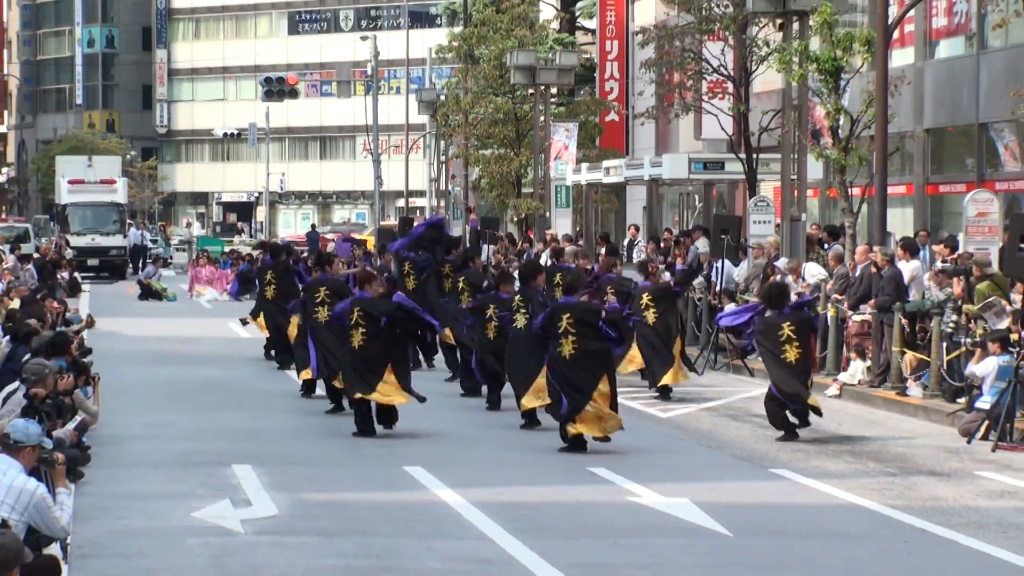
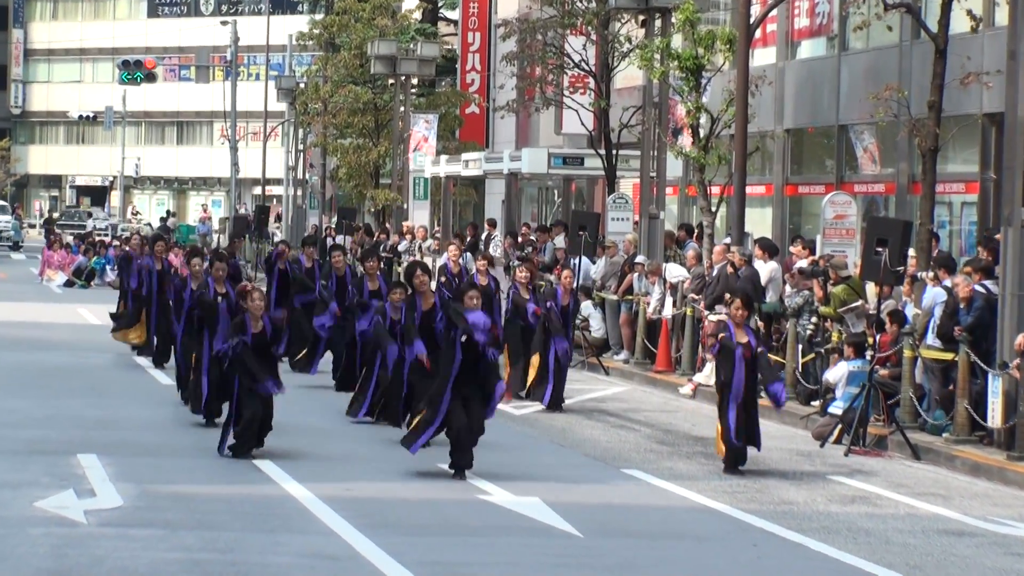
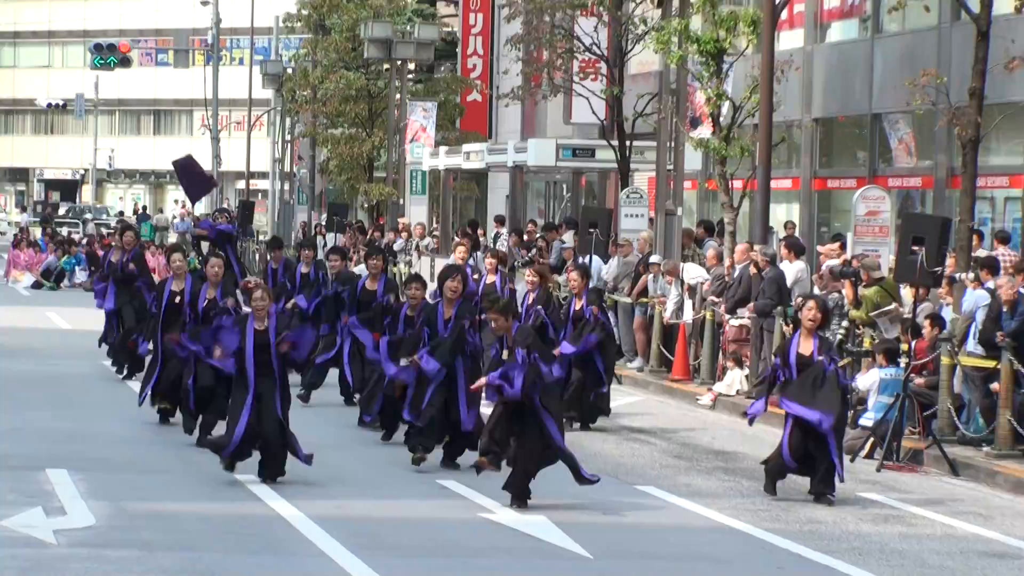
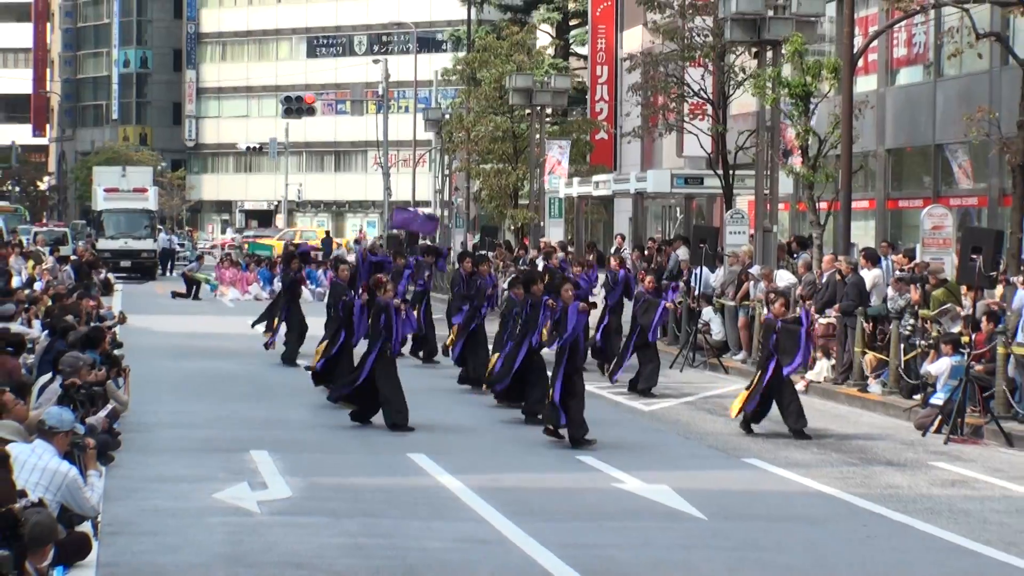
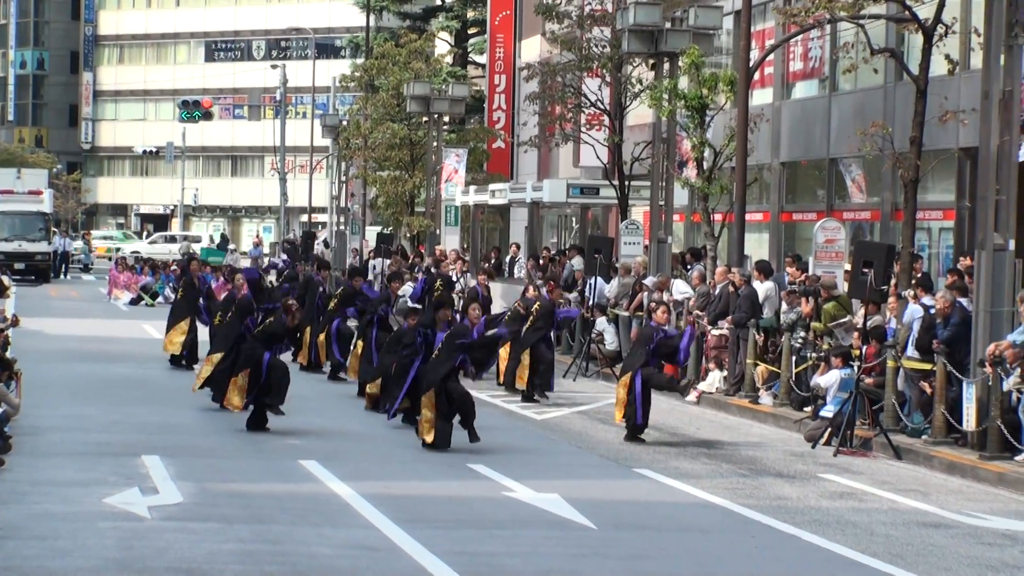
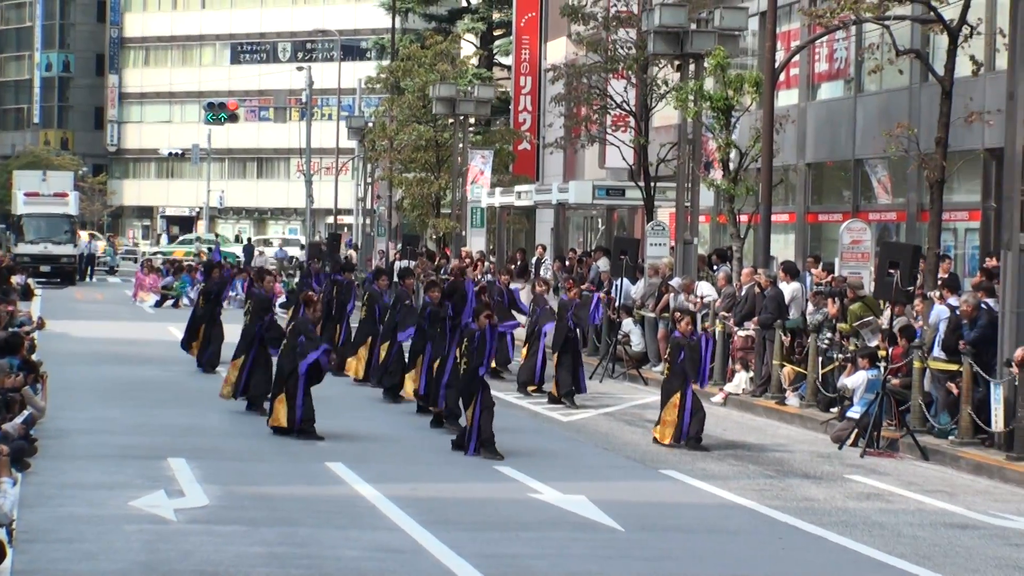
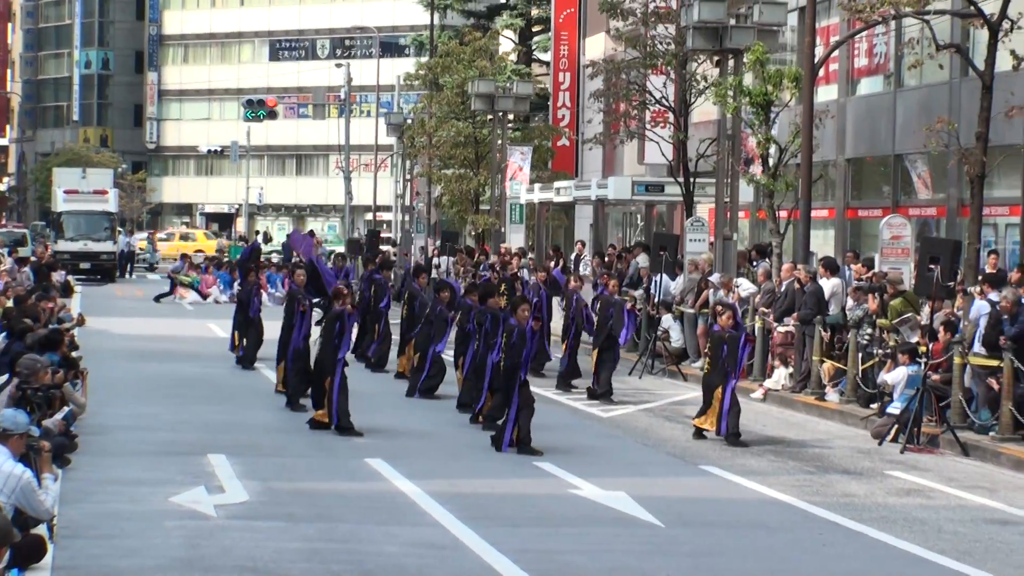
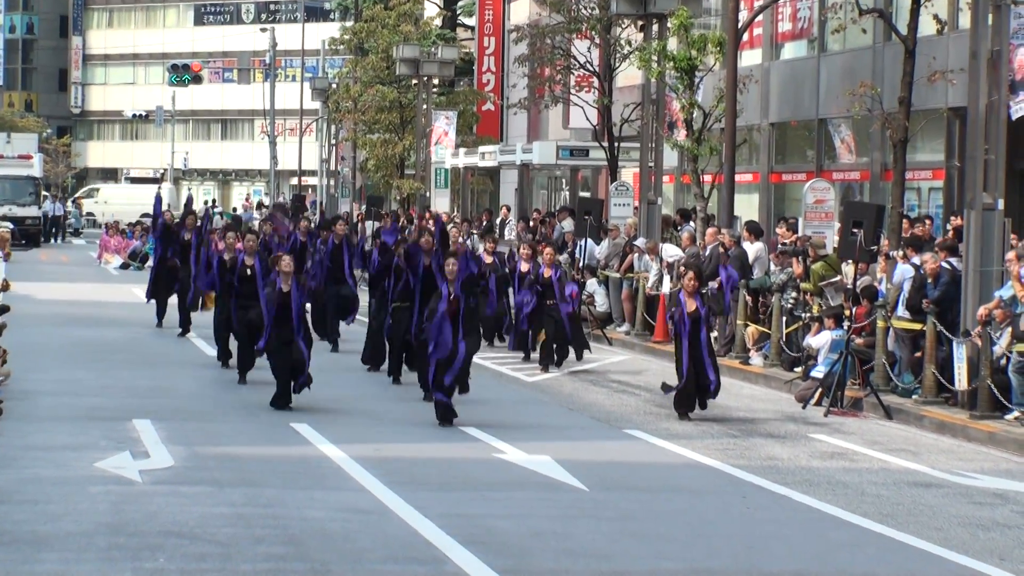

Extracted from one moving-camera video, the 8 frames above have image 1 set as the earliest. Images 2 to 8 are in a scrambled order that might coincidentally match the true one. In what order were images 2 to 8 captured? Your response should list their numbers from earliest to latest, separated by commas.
4, 7, 6, 5, 8, 2, 3
